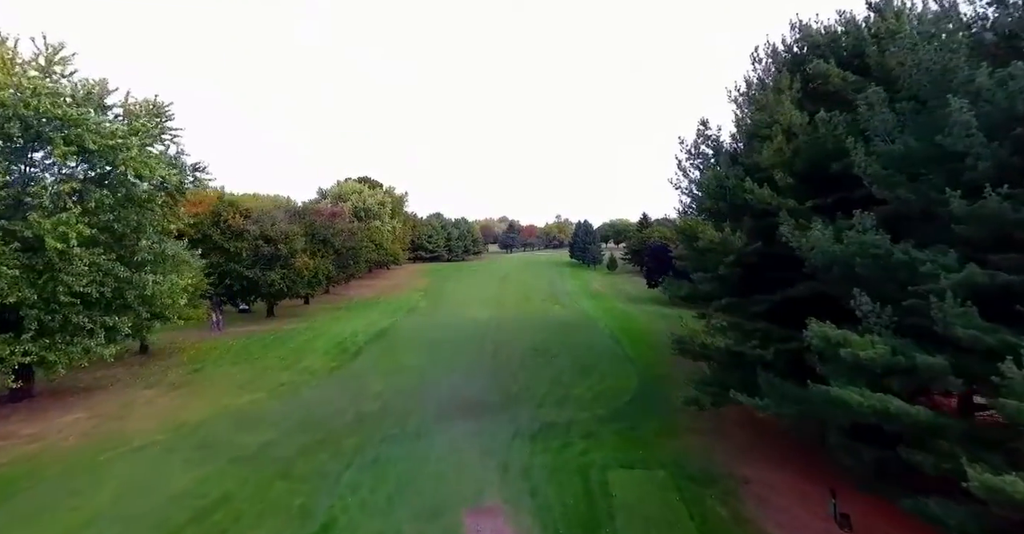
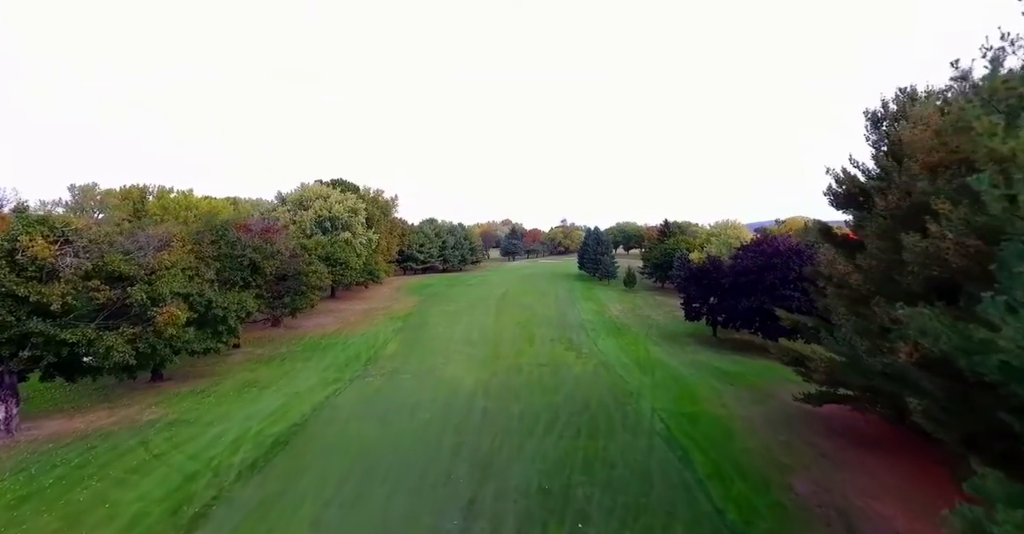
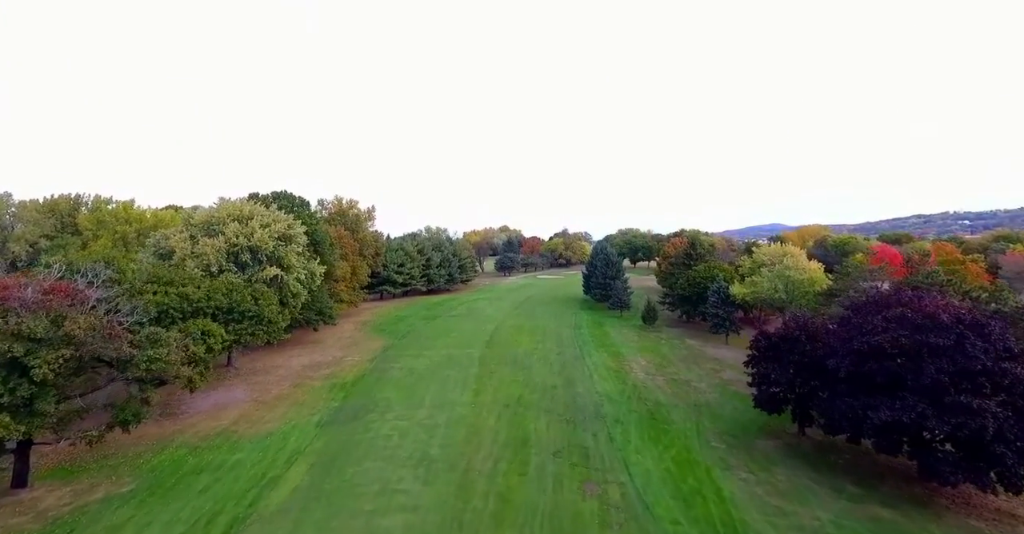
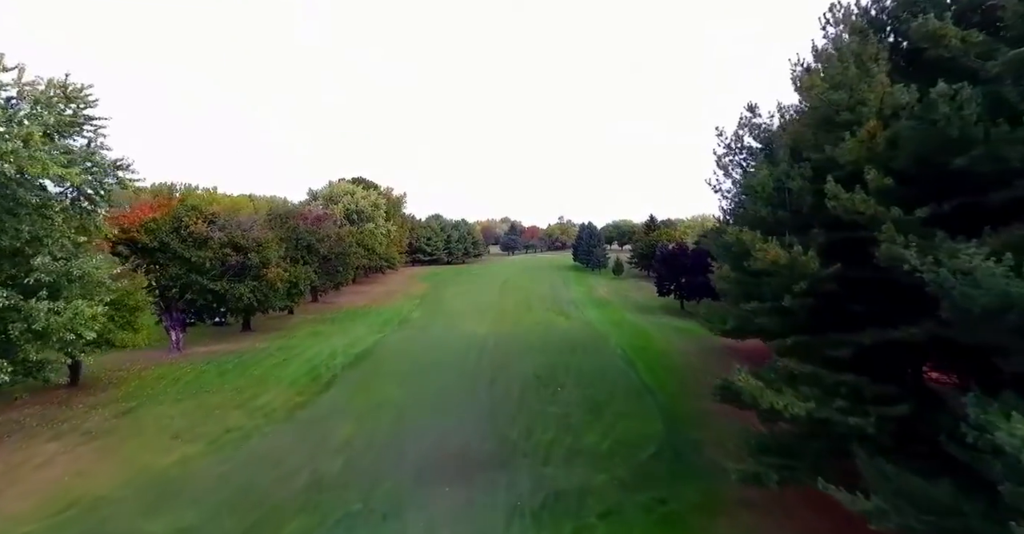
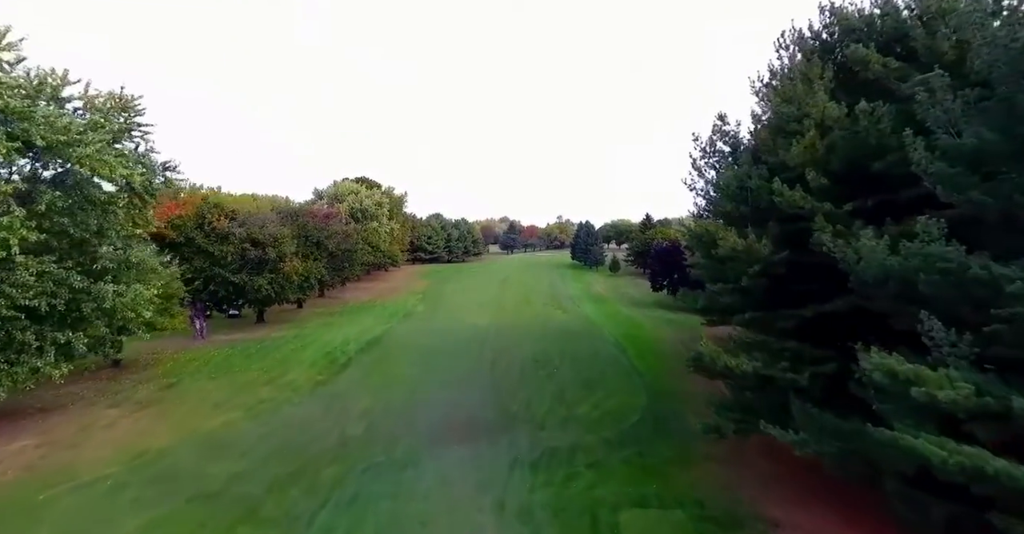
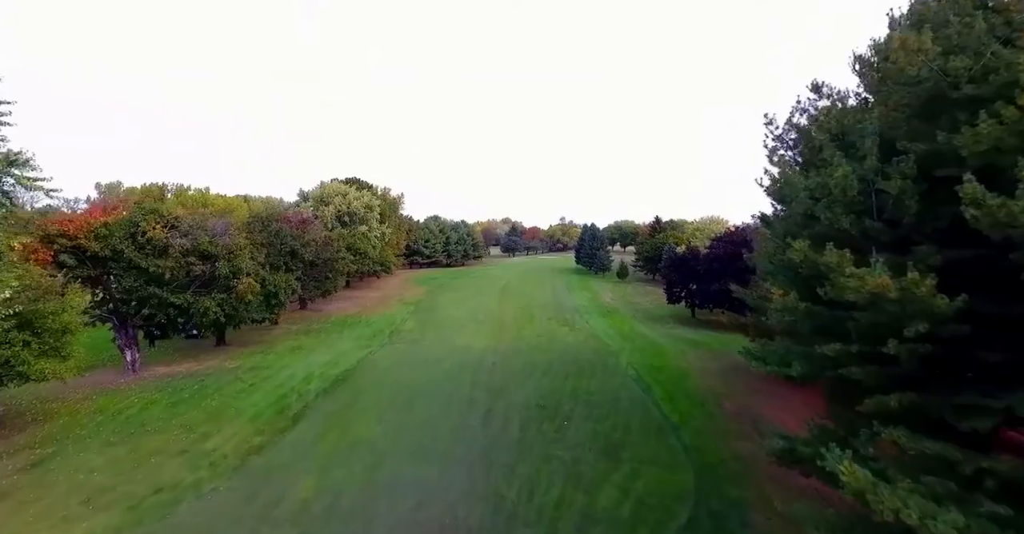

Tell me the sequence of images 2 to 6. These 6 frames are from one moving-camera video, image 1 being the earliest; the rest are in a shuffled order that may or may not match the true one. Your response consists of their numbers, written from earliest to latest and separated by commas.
5, 4, 6, 2, 3
